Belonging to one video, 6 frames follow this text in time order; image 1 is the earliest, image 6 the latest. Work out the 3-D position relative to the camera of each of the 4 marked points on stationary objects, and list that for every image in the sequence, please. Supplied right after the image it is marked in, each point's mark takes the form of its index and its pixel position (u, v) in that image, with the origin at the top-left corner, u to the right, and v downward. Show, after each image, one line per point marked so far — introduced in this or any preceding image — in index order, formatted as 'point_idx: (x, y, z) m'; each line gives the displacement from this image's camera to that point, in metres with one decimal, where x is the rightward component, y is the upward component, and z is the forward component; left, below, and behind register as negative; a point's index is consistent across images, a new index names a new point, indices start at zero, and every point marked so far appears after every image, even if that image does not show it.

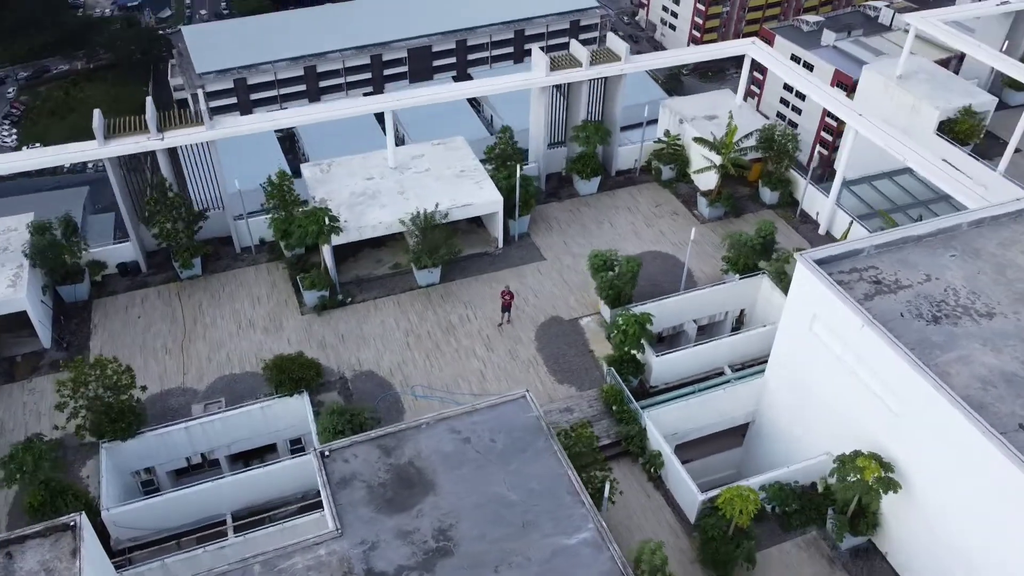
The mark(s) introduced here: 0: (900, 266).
0: (+8.4, +0.5, +17.7) m
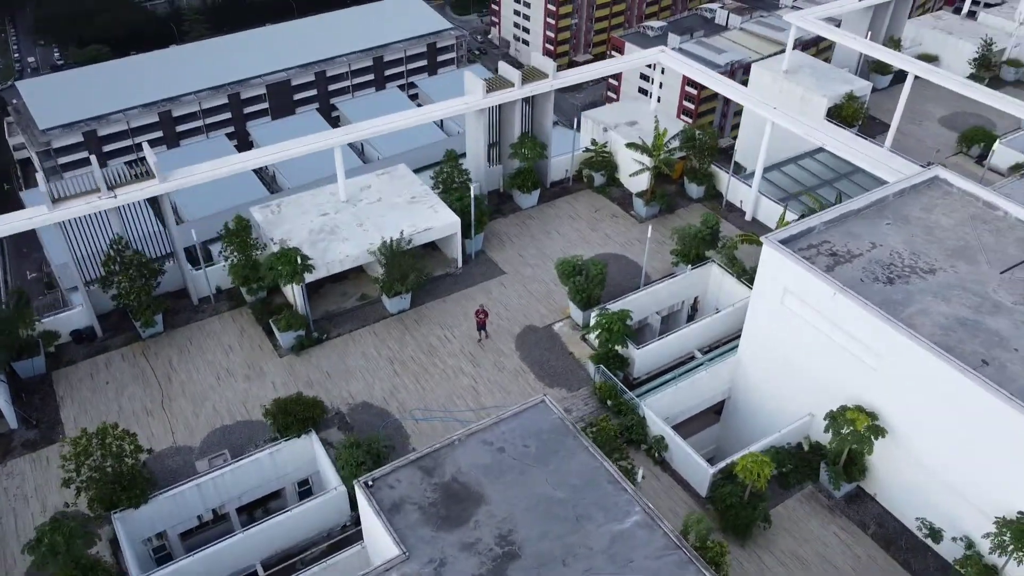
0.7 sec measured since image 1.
0: (+8.1, +1.2, +19.8) m
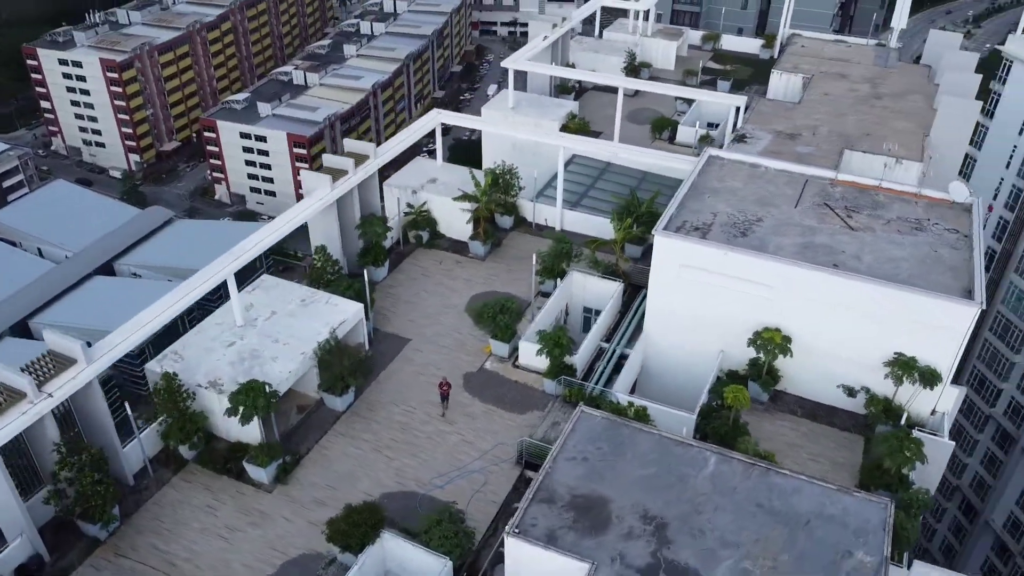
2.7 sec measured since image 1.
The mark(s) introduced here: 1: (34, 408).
0: (+5.7, +2.3, +25.7) m
1: (-10.7, -2.7, +18.3) m
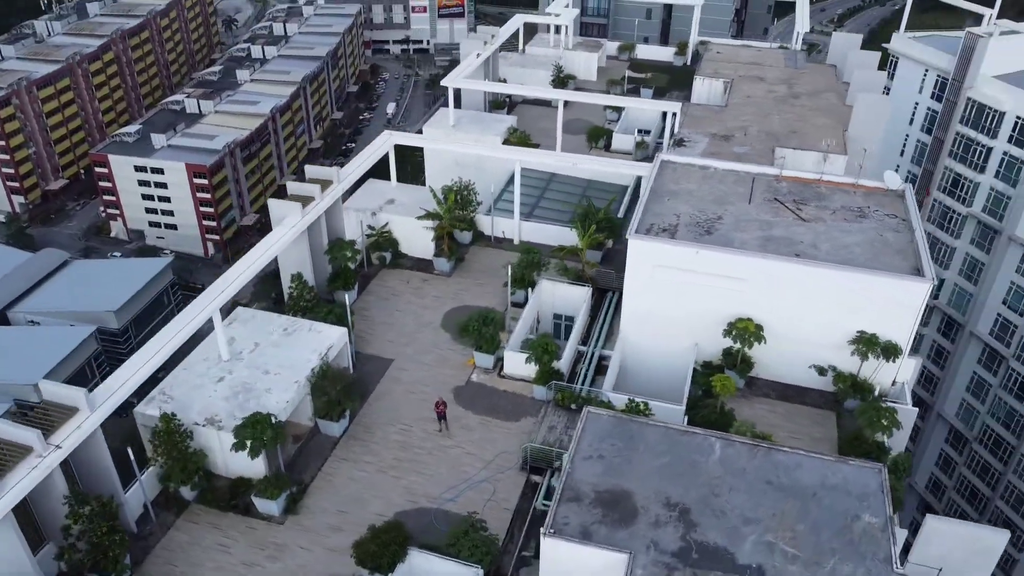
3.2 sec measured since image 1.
0: (+4.9, +2.4, +27.0) m
1: (-10.2, -3.7, +17.7) m
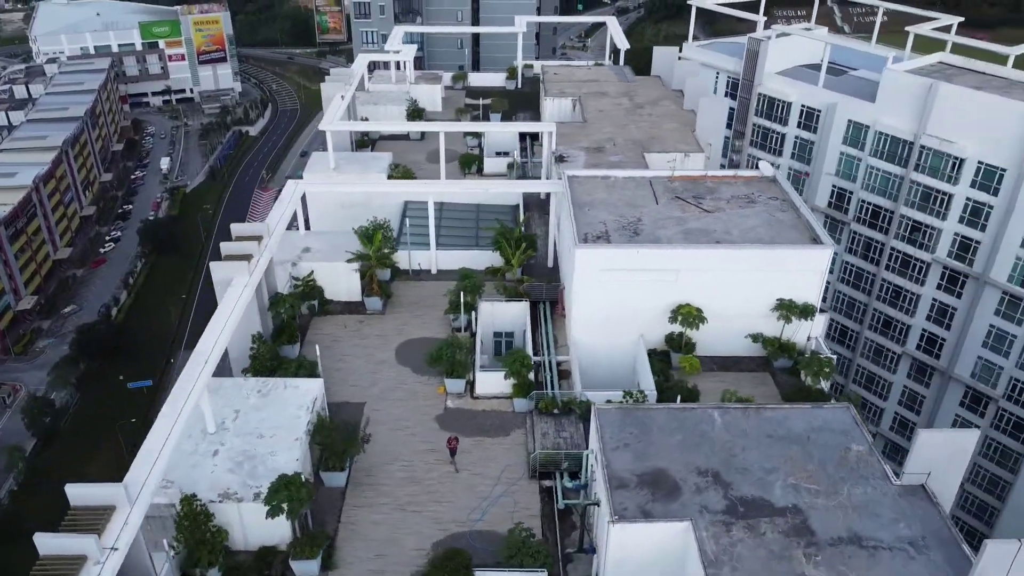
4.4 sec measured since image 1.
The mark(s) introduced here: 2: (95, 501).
0: (+2.8, +2.2, +29.4) m
1: (-8.3, -5.6, +16.5) m
2: (-9.1, -4.7, +17.6) m
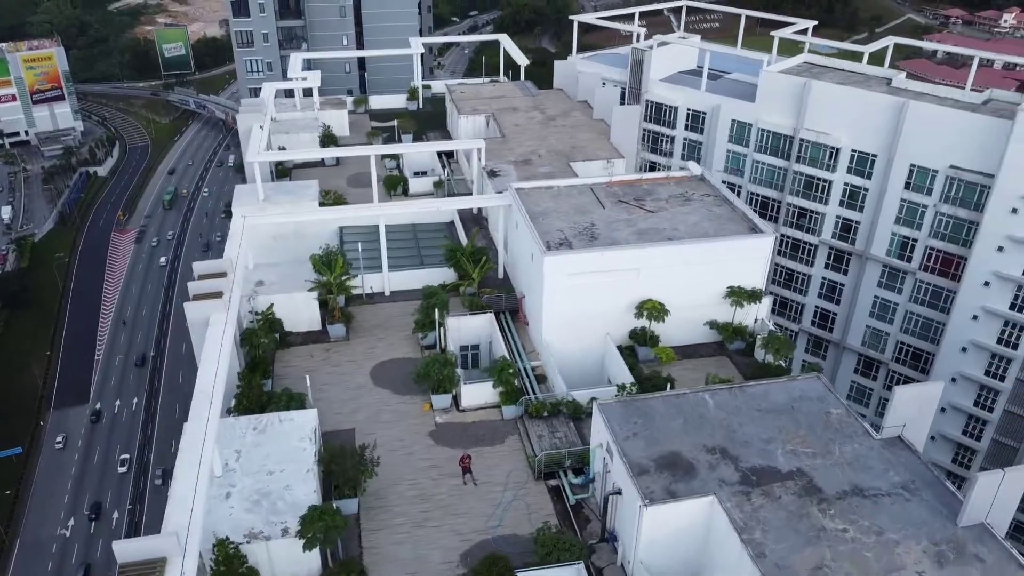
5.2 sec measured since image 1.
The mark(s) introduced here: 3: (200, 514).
0: (+1.4, +2.0, +30.7) m
1: (-6.7, -6.5, +16.0) m
2: (-7.8, -5.7, +17.0) m
3: (-7.2, -5.1, +18.4) m
